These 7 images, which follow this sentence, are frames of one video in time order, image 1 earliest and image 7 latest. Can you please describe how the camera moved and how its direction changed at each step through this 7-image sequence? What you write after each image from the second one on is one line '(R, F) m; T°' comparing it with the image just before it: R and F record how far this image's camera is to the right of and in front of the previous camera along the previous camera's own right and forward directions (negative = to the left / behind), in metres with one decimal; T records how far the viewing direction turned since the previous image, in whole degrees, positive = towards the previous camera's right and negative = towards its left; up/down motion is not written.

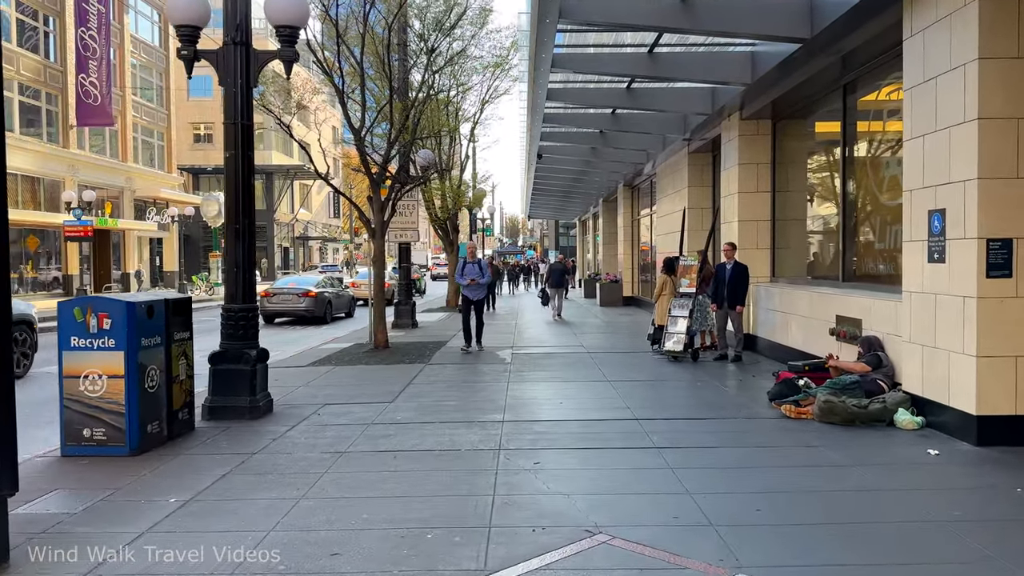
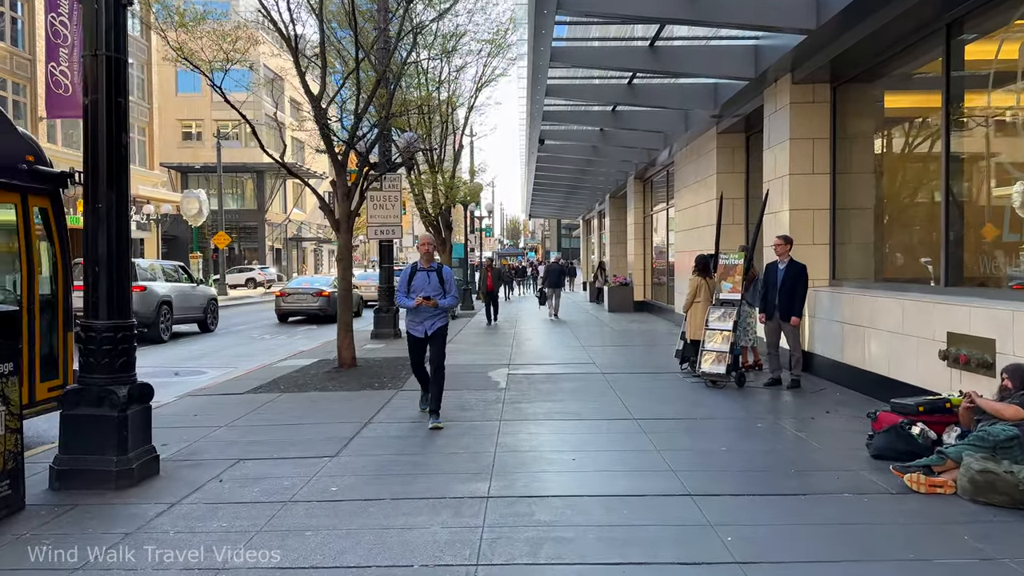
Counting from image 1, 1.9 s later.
(+0.1, +2.3) m; 0°
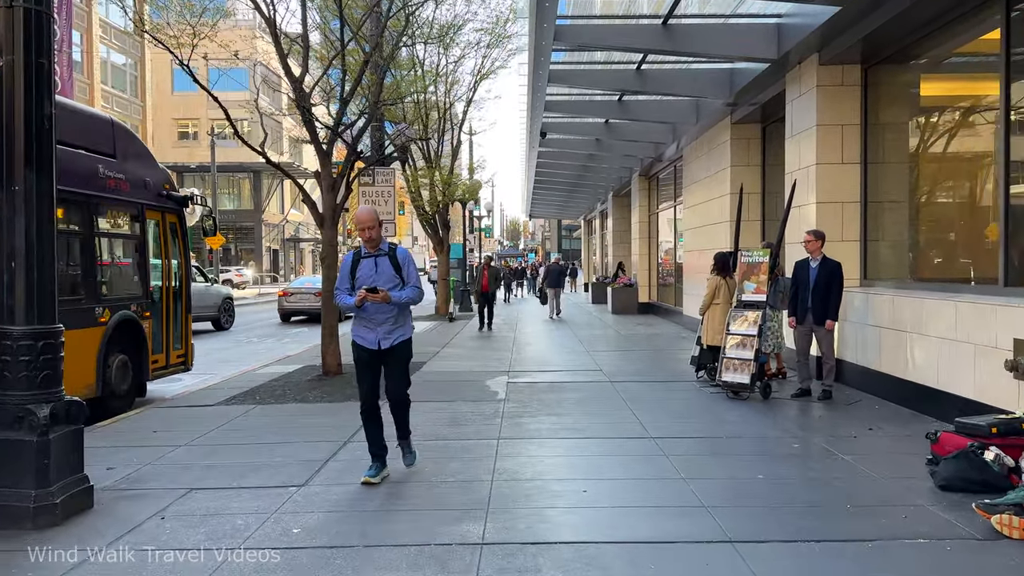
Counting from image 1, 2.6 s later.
(0.0, +0.8) m; 0°
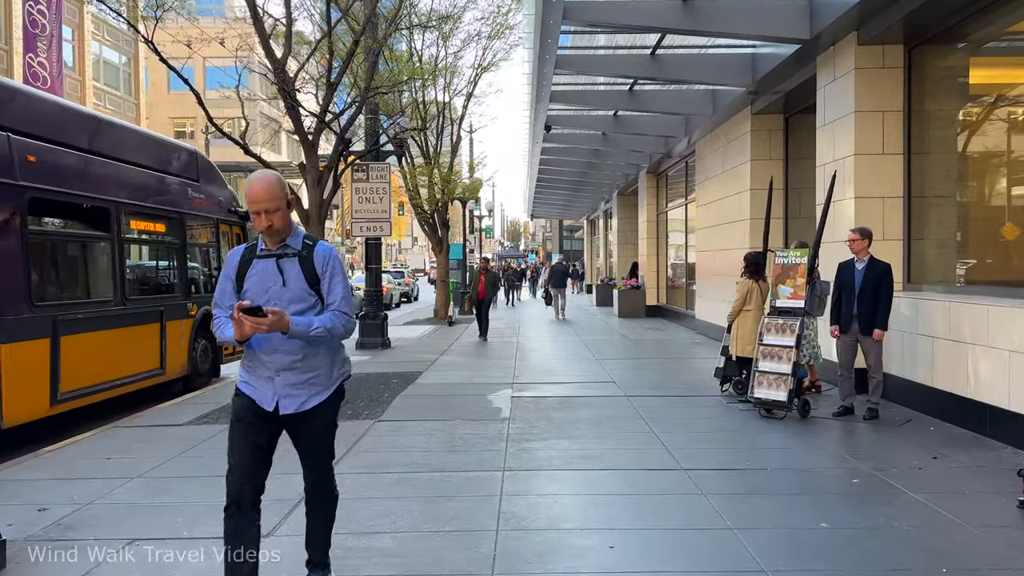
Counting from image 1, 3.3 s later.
(0.0, +0.8) m; 0°
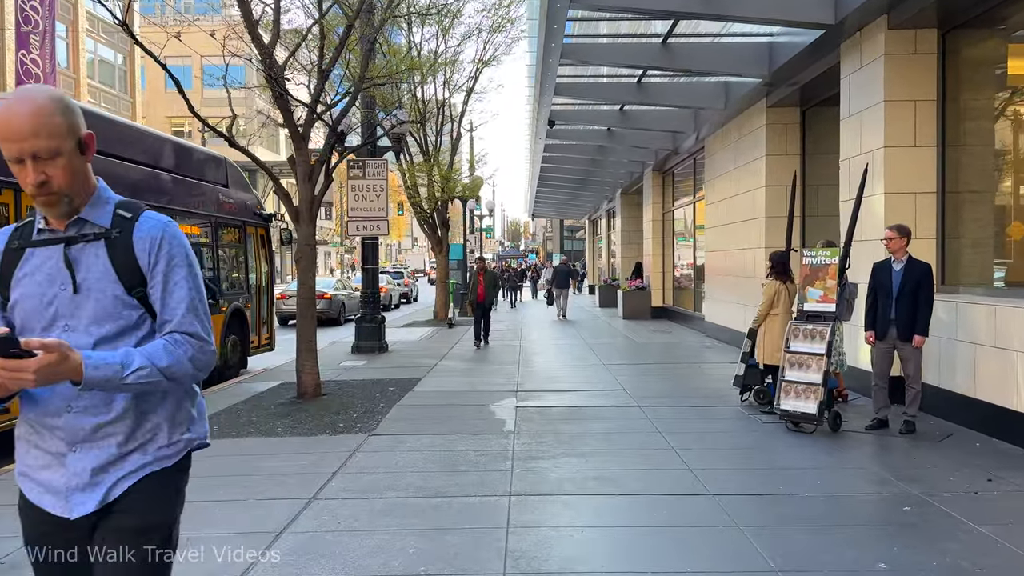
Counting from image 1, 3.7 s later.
(0.0, +0.5) m; 0°
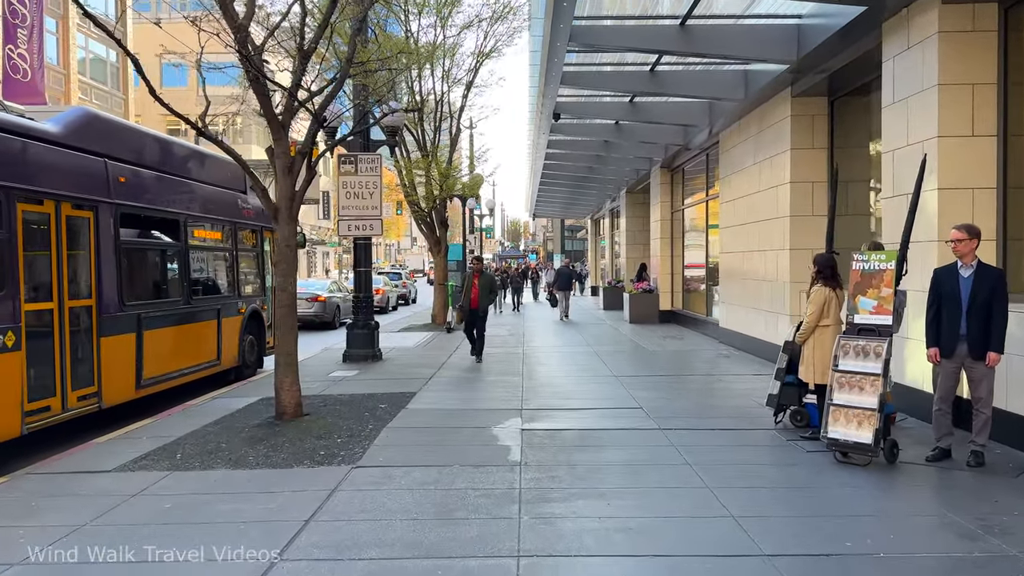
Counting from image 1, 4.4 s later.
(0.0, +0.8) m; 0°
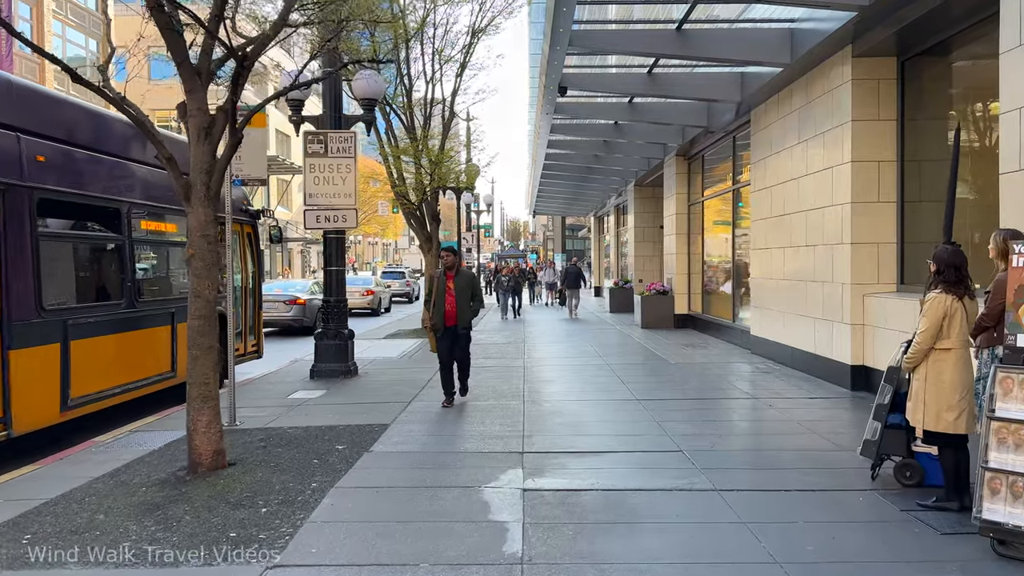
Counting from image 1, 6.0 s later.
(0.0, +1.8) m; 0°
